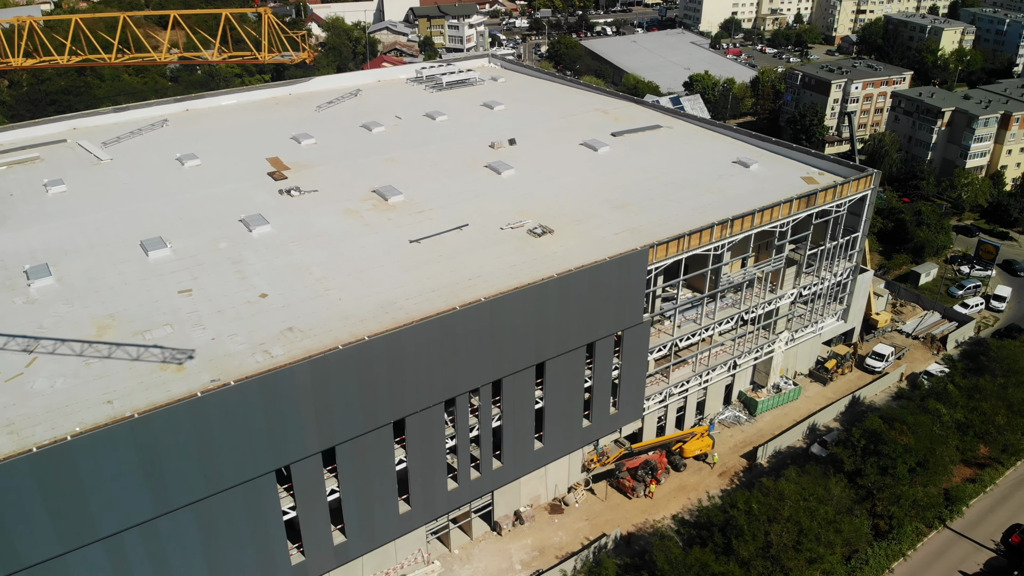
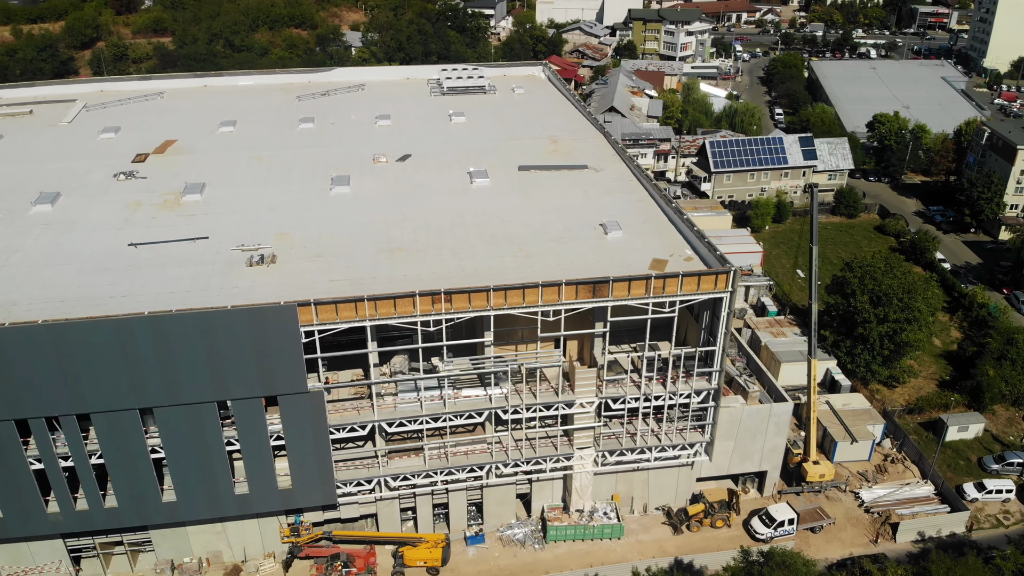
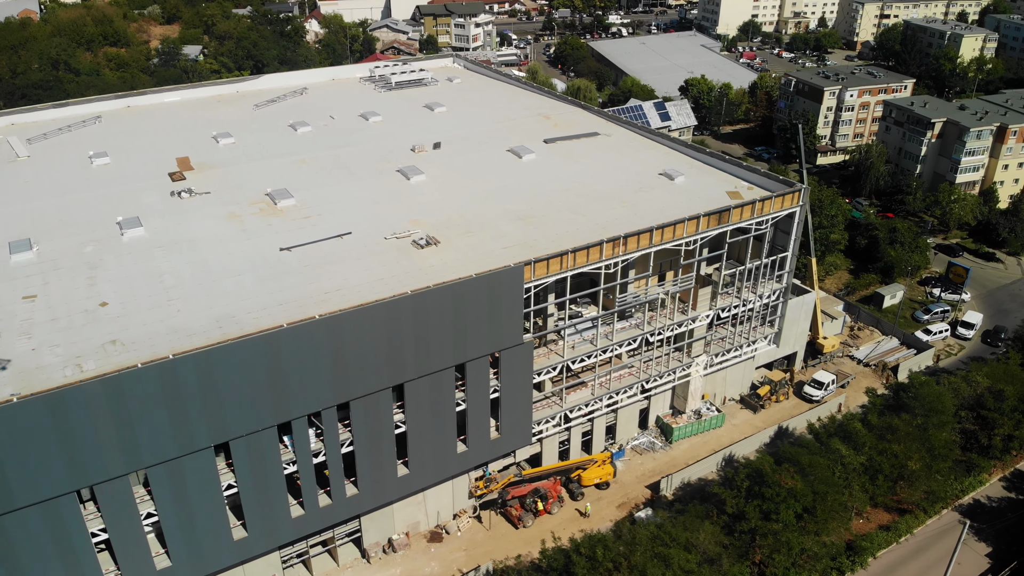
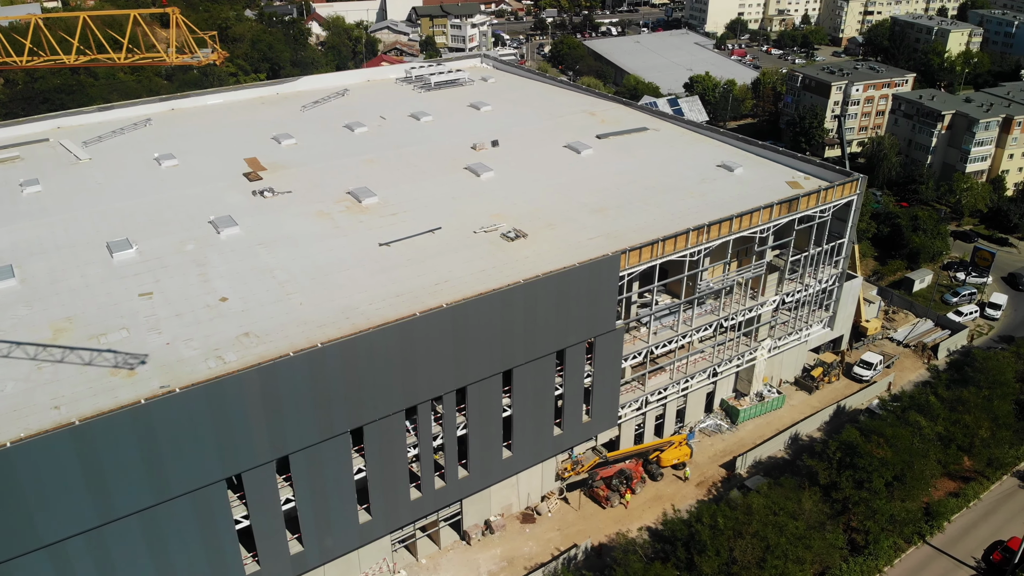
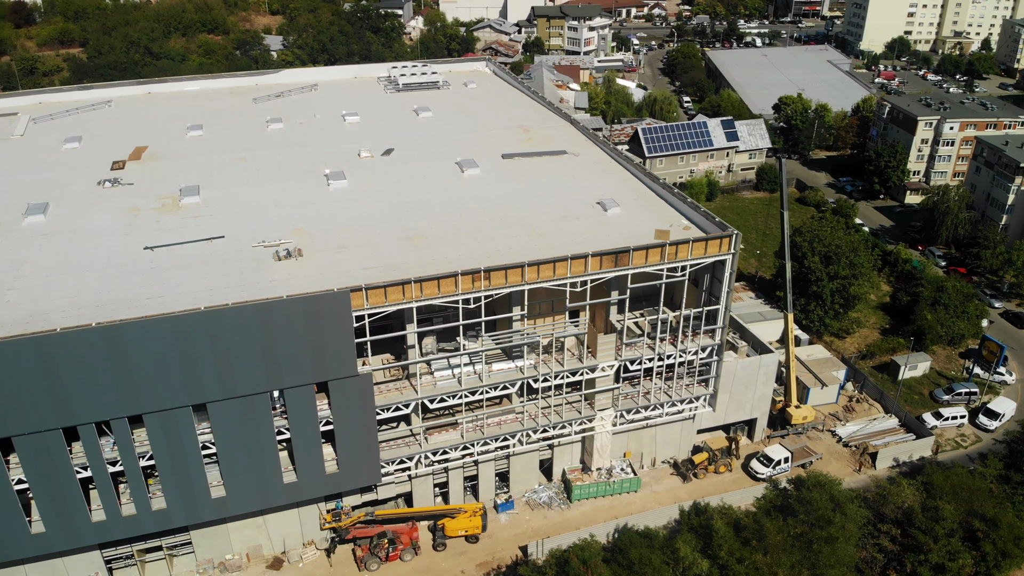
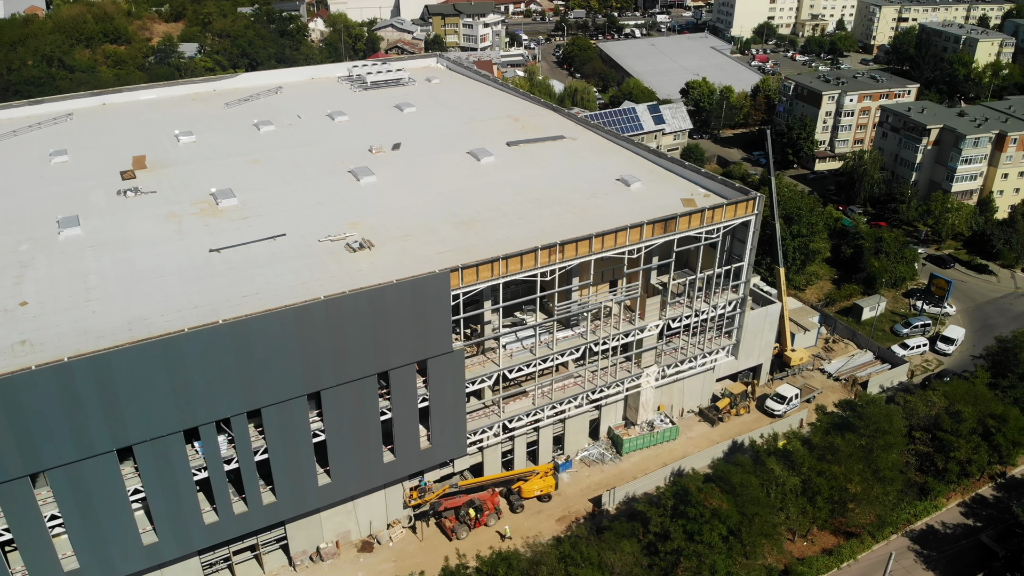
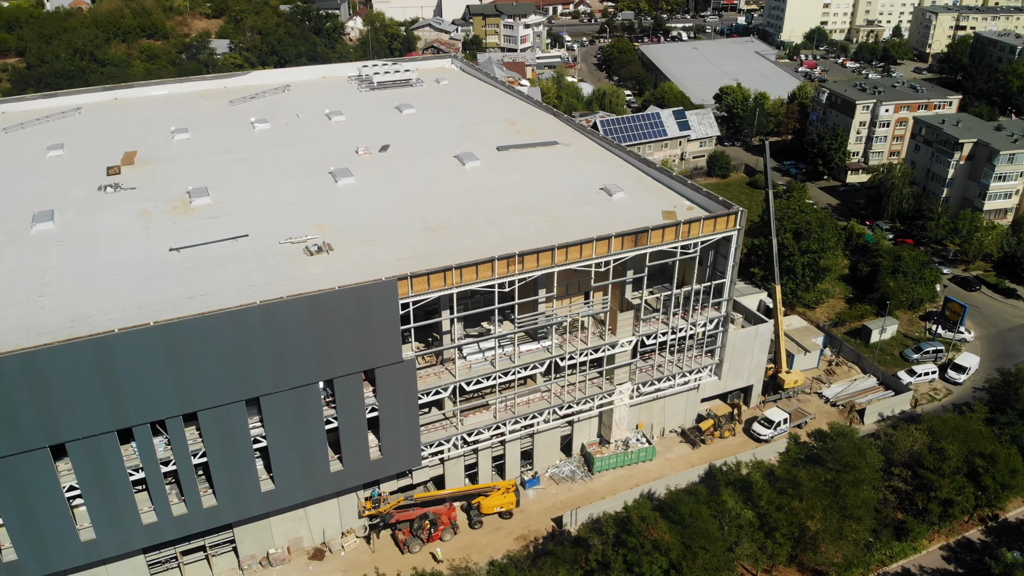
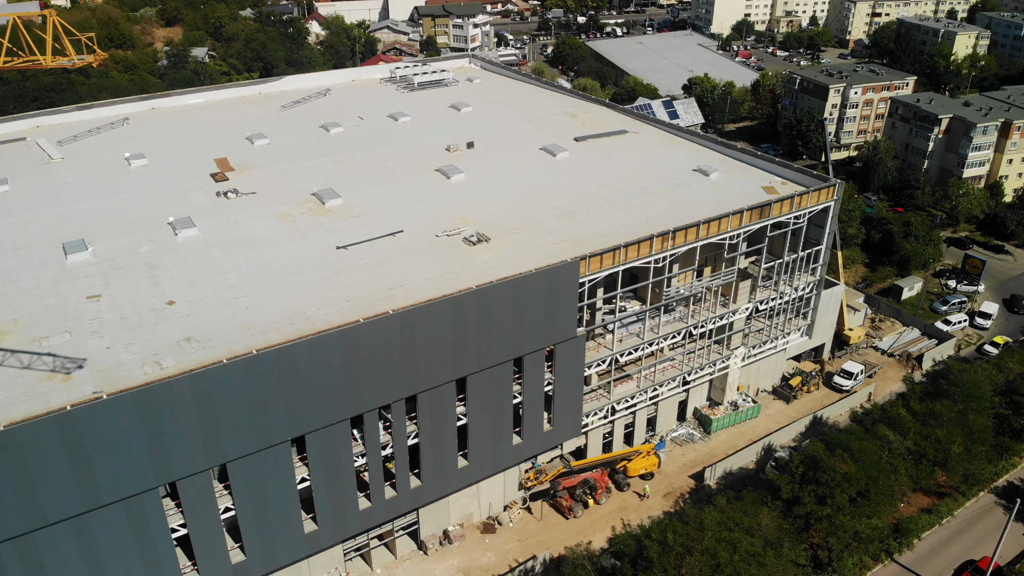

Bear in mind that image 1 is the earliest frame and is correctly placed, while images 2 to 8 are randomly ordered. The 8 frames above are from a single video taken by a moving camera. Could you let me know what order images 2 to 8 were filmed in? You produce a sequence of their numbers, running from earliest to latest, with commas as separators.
4, 8, 3, 6, 7, 5, 2
